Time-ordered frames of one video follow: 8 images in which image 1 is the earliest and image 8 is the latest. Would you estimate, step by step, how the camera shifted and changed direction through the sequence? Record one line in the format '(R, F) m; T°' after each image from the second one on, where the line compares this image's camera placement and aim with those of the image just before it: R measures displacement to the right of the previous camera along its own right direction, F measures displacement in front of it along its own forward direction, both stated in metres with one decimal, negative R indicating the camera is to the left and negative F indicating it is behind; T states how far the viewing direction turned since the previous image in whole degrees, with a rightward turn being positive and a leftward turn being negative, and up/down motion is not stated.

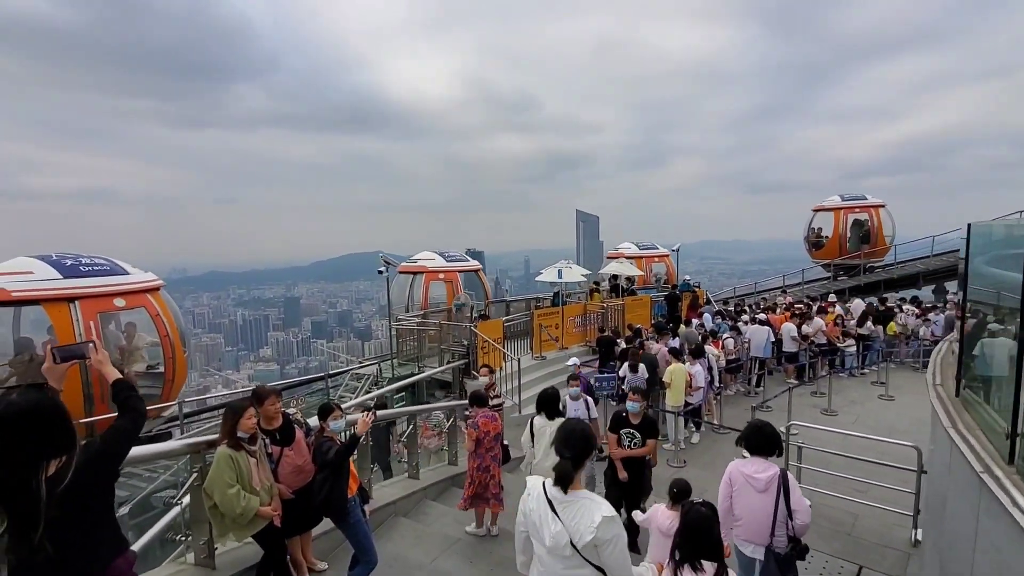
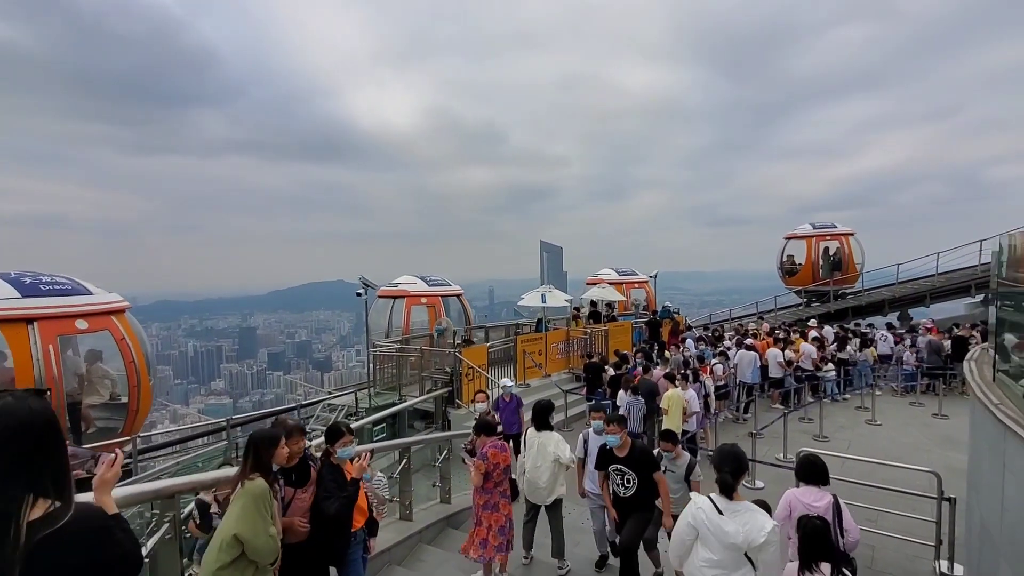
(-0.5, +0.5) m; +4°
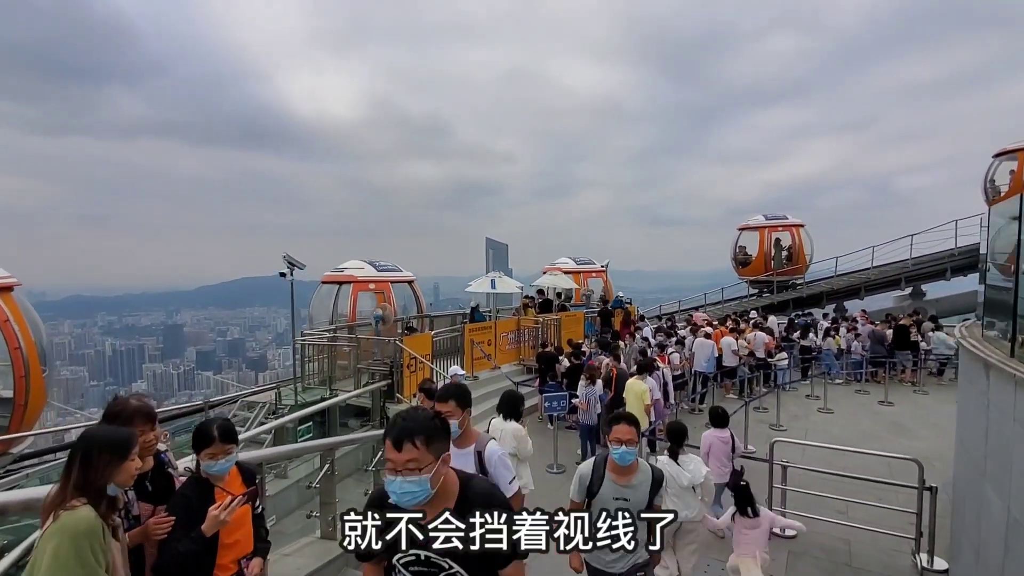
(-0.1, +1.0) m; +6°
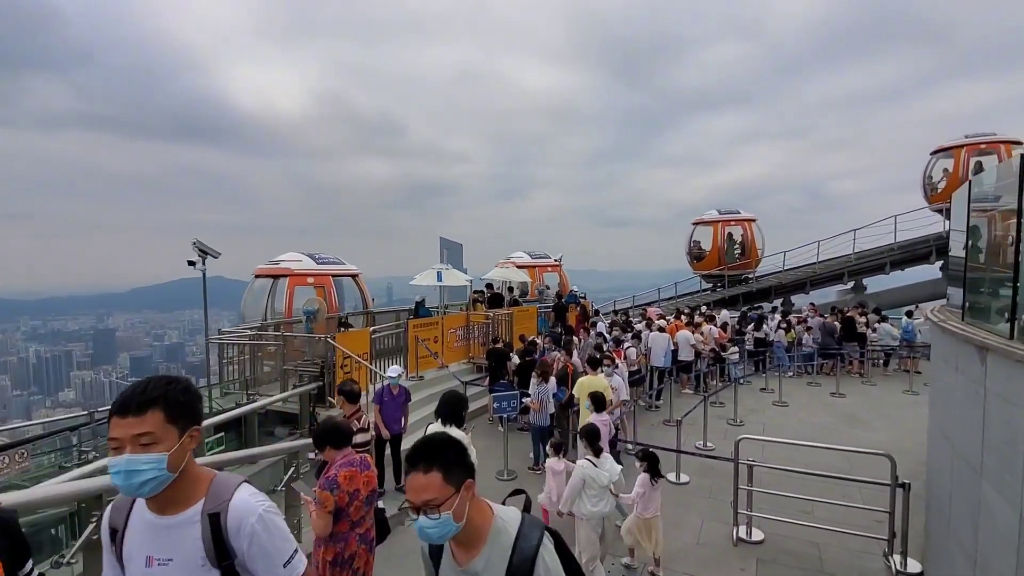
(+0.1, +0.8) m; +5°
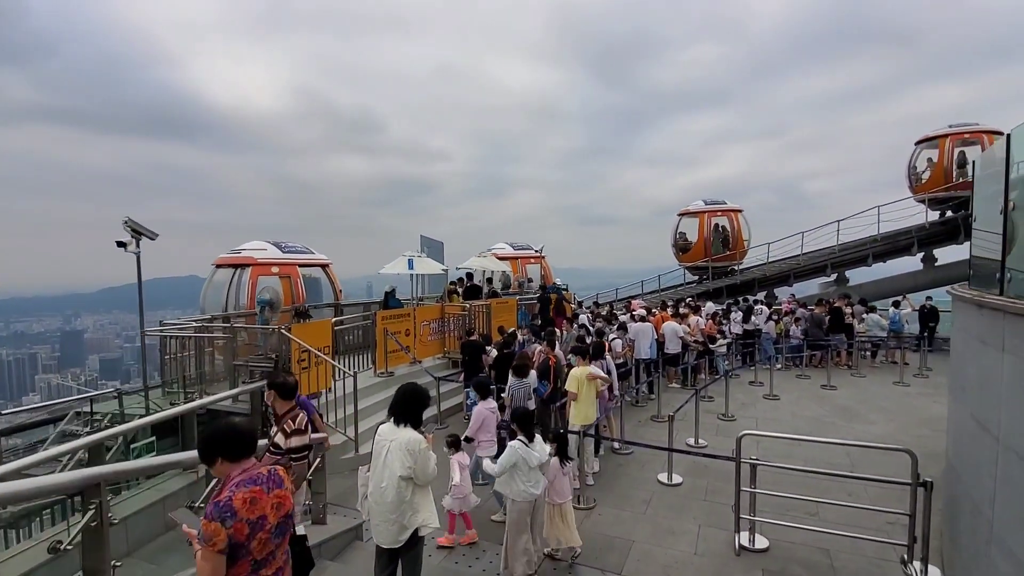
(+0.1, +0.8) m; +2°
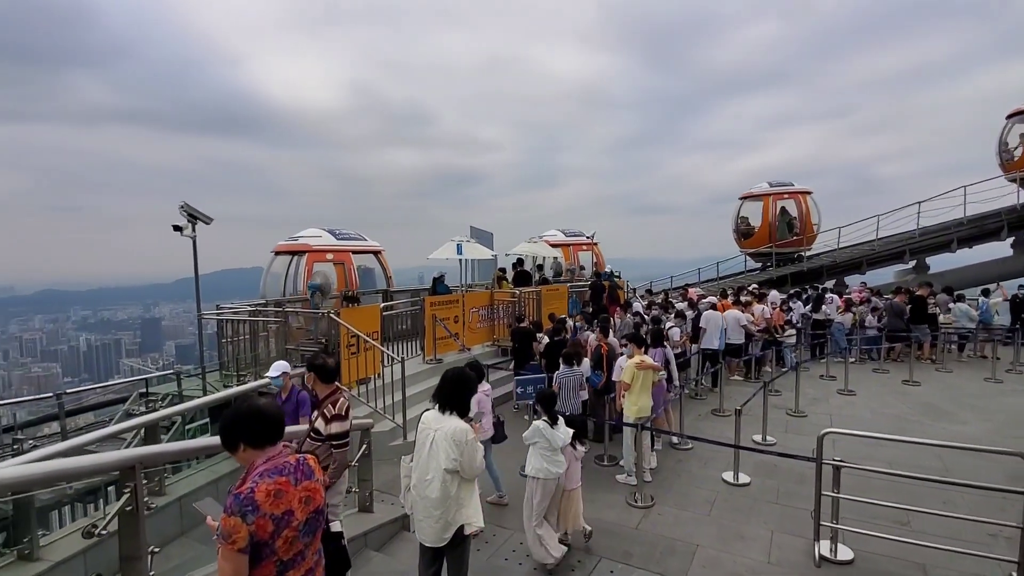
(0.0, +0.3) m; -5°
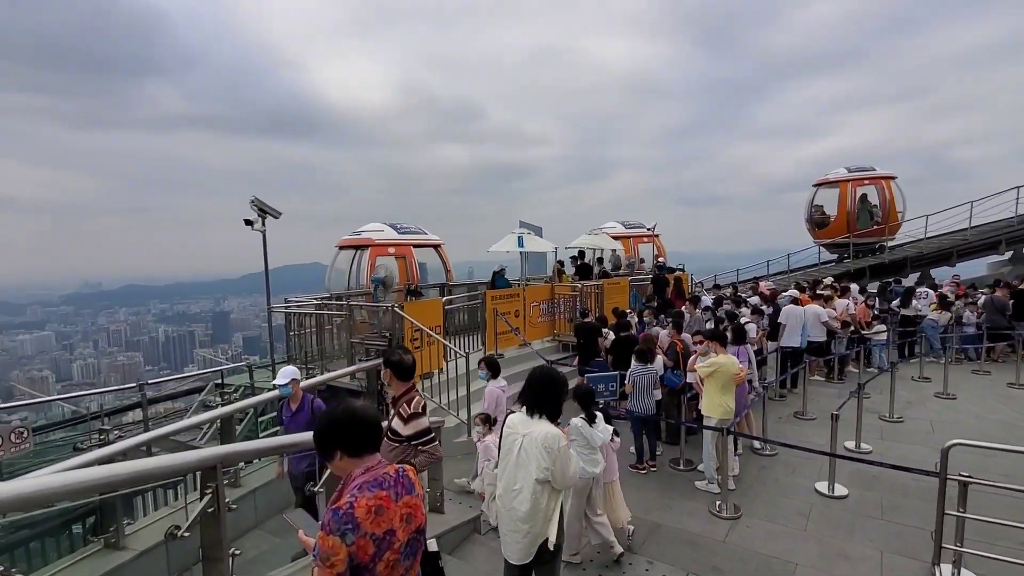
(-0.2, +0.3) m; -5°
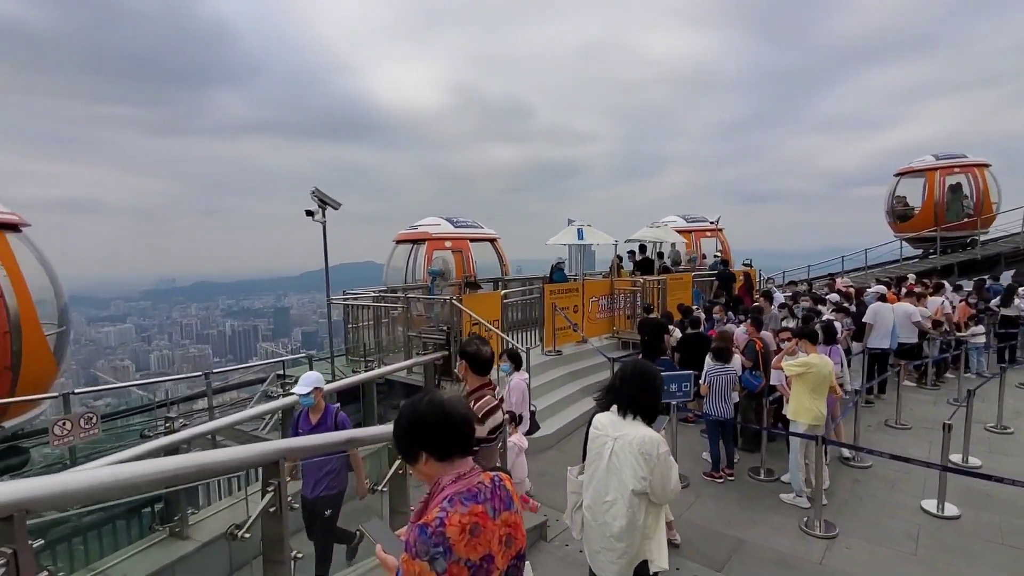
(-0.2, +0.3) m; -5°
